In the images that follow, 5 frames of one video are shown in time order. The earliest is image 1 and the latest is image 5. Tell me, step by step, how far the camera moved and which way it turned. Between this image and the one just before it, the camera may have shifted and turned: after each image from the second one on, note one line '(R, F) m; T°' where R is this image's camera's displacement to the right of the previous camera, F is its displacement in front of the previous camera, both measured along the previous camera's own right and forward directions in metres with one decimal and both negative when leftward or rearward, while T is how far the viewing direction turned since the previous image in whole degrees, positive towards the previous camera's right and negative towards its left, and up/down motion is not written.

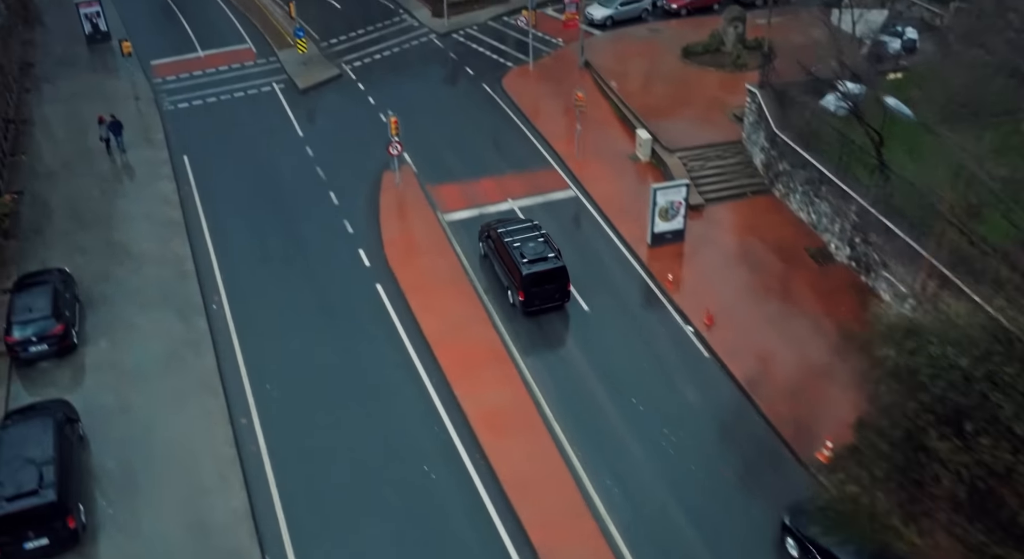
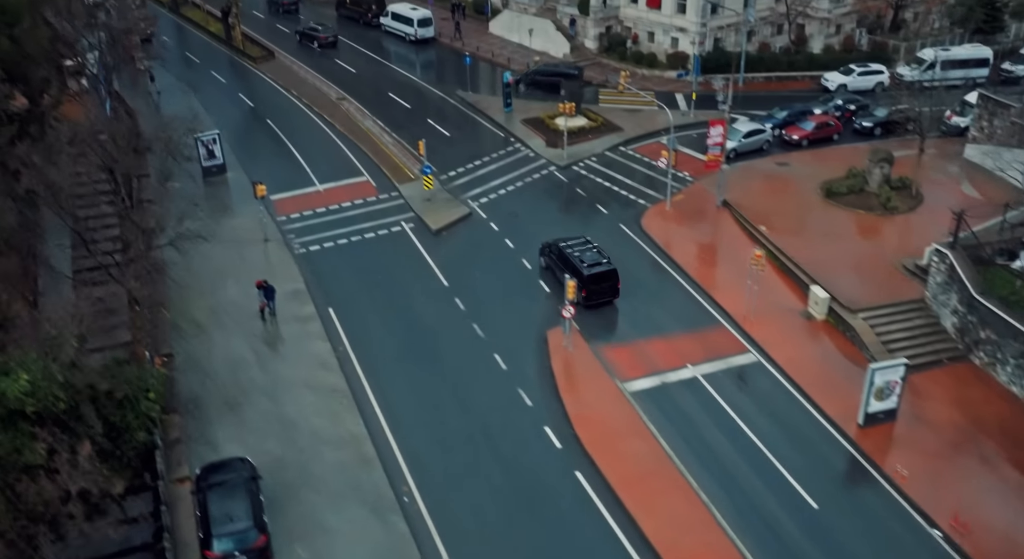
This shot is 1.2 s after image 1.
(-5.8, +1.5) m; 0°
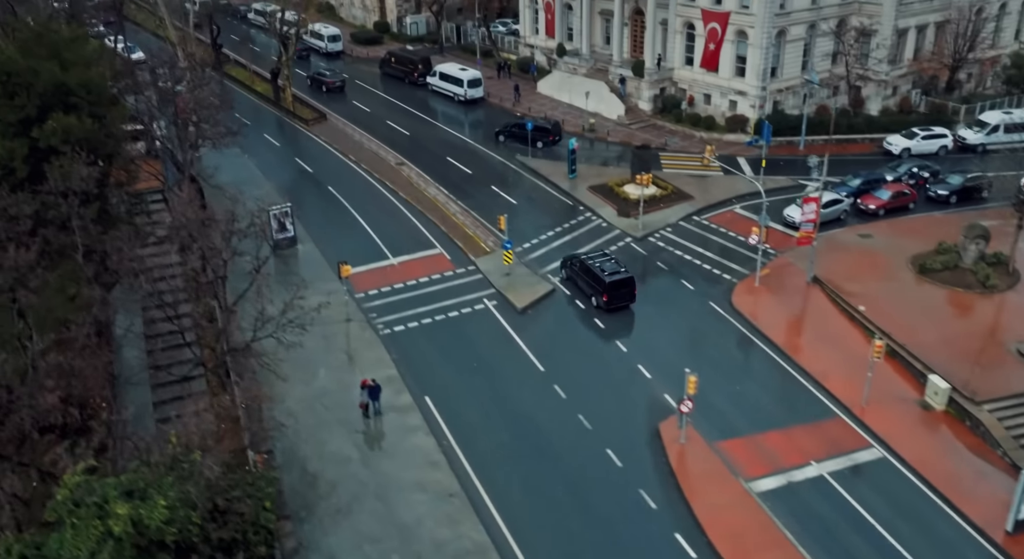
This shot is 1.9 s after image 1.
(-3.7, +0.9) m; 0°
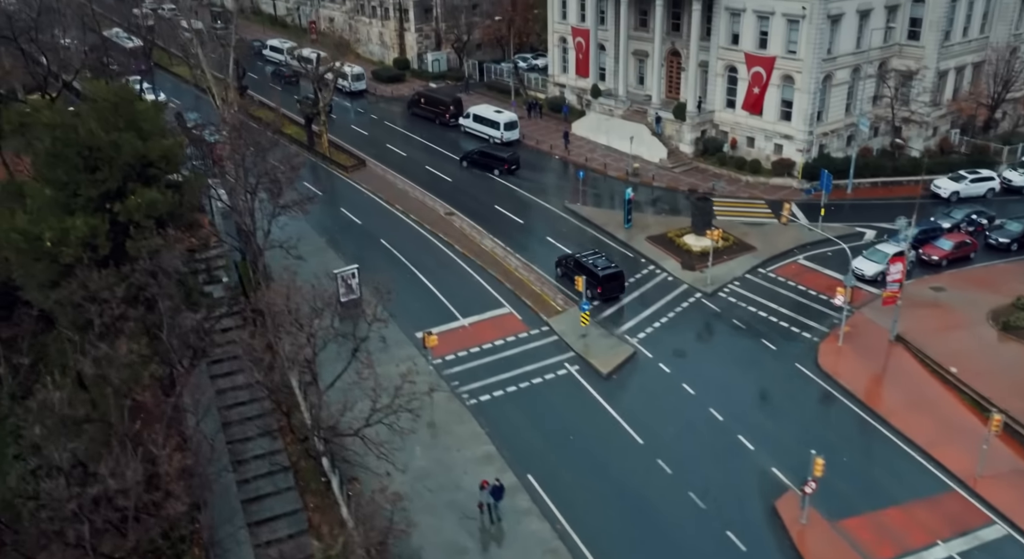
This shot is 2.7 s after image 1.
(-4.3, +0.7) m; +1°
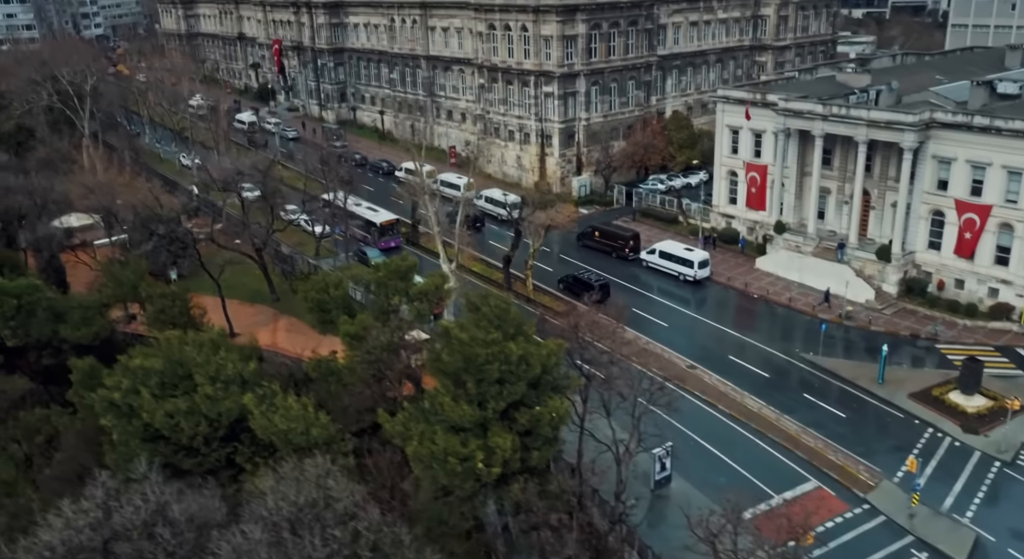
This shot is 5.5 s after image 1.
(-15.0, -0.3) m; +1°
